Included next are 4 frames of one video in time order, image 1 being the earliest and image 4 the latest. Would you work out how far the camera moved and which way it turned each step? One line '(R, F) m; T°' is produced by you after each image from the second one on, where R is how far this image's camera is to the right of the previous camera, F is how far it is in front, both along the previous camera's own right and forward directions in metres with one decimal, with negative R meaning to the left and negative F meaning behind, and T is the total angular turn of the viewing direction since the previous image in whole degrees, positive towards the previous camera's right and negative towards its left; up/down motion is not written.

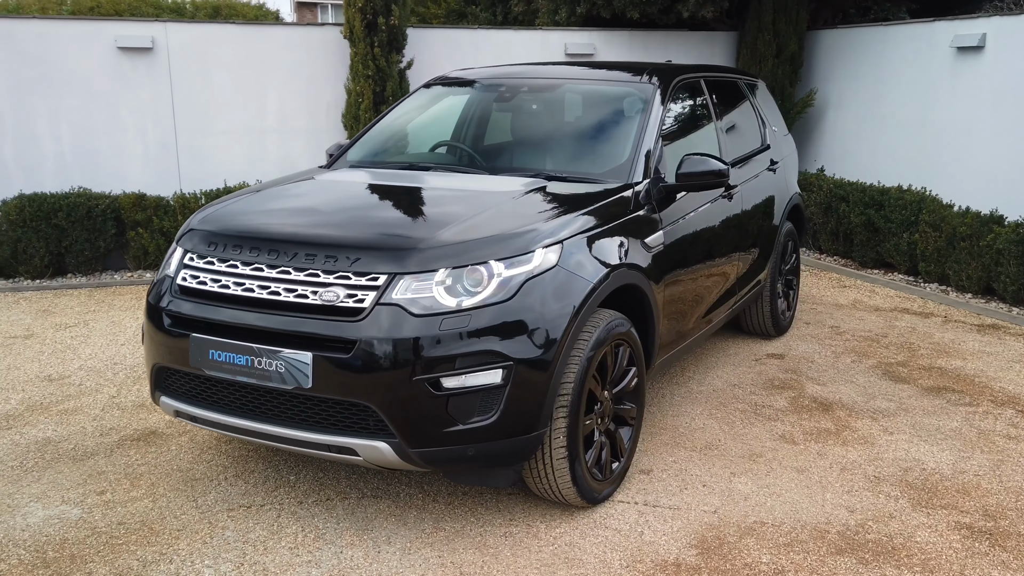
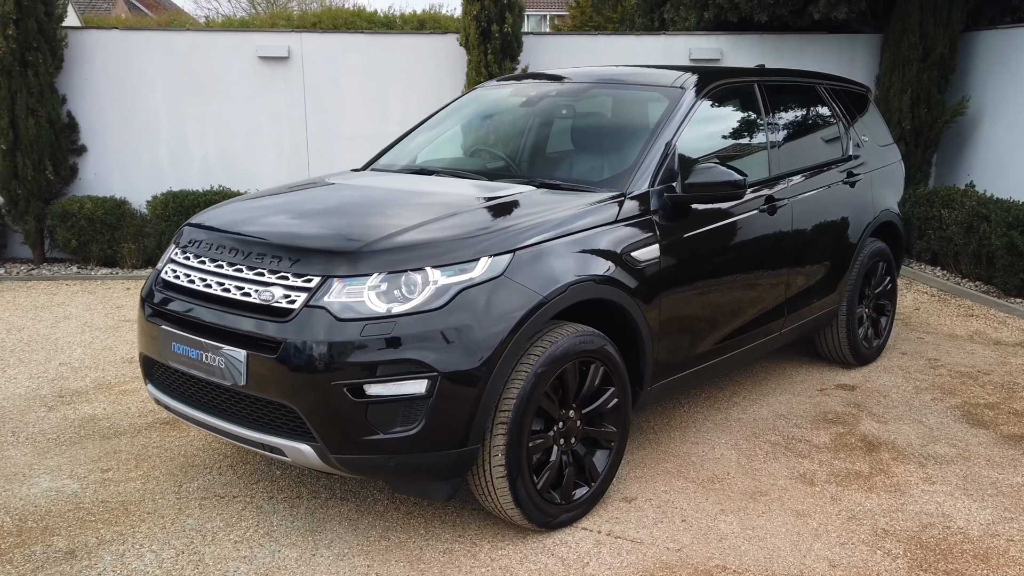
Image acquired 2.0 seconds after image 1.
(+0.7, +0.2) m; -12°
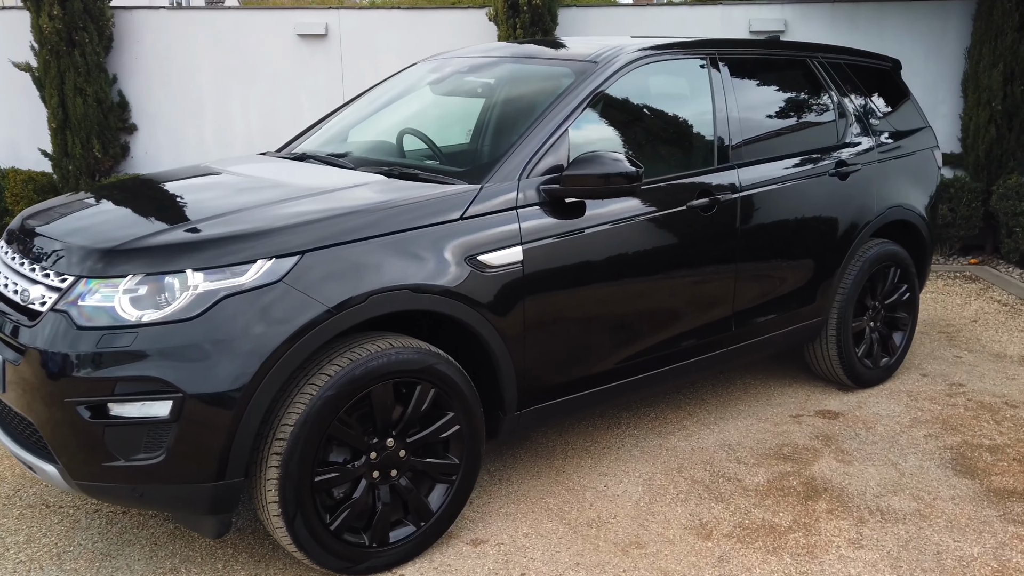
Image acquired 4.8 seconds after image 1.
(+0.9, +0.5) m; -9°
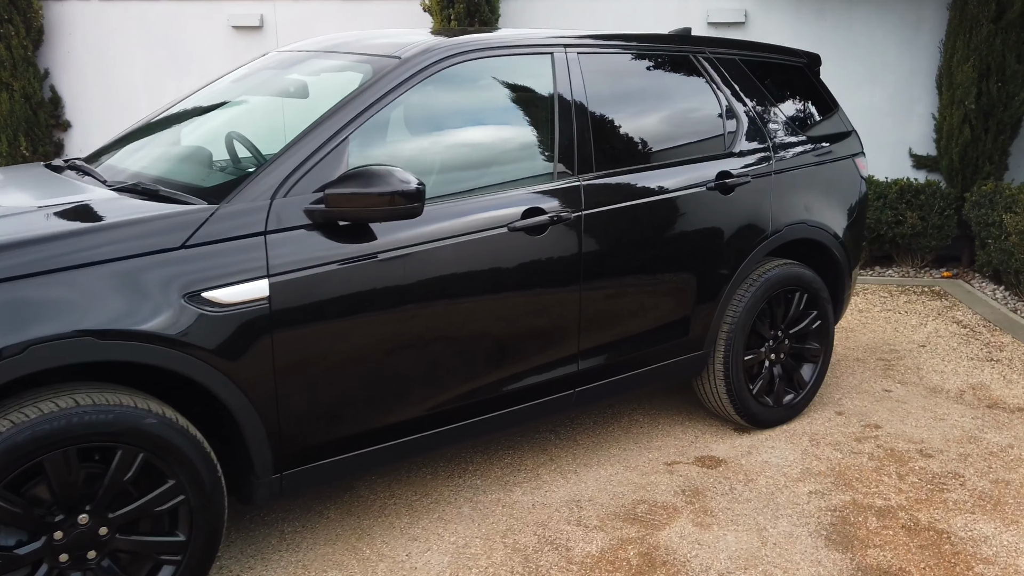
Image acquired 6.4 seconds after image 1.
(+0.7, +0.5) m; -2°
